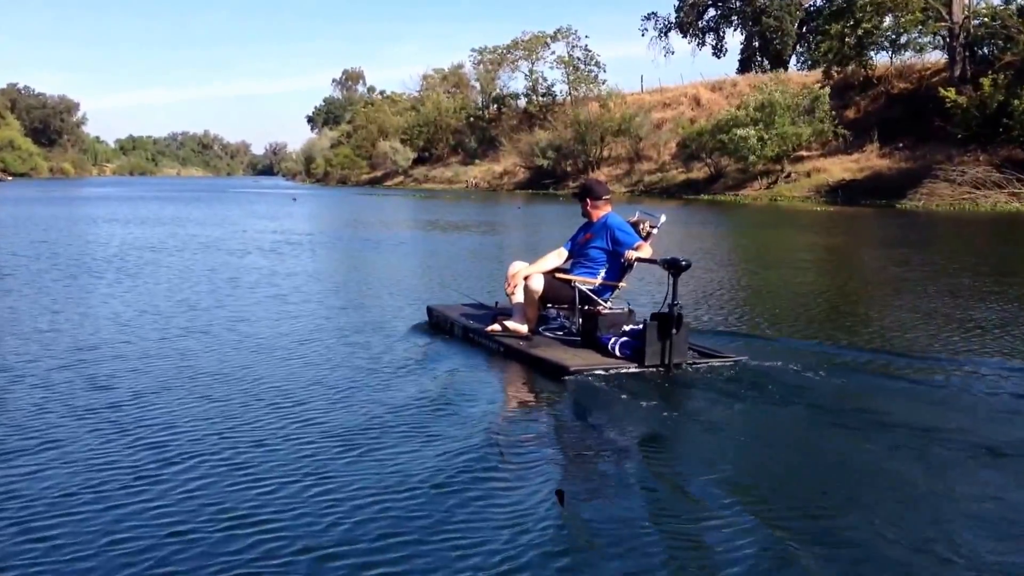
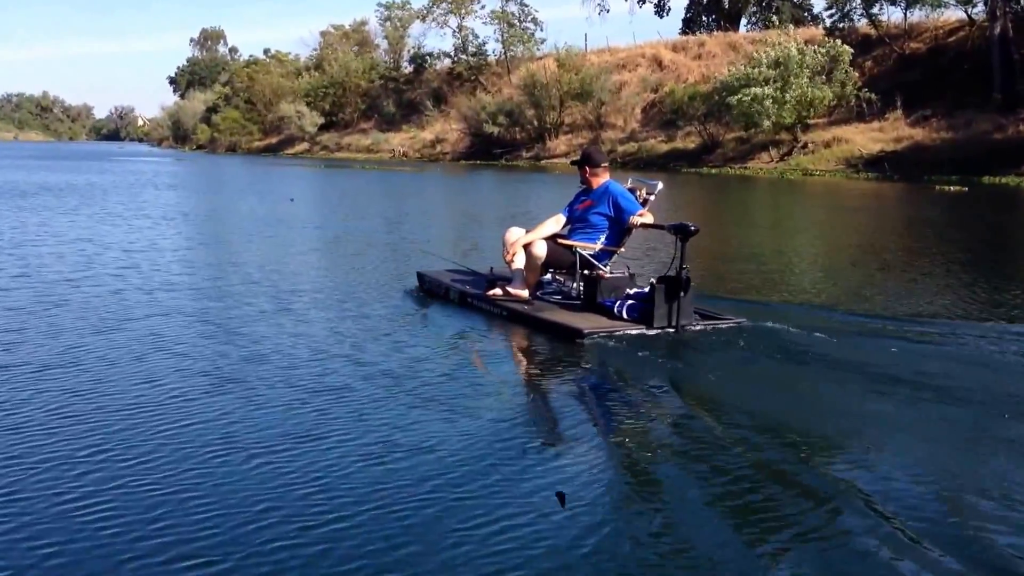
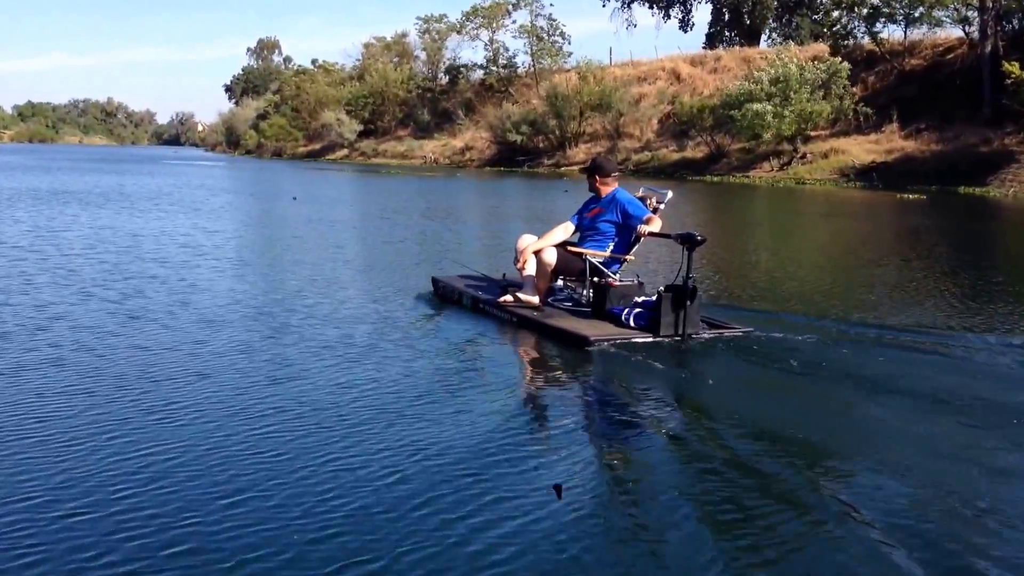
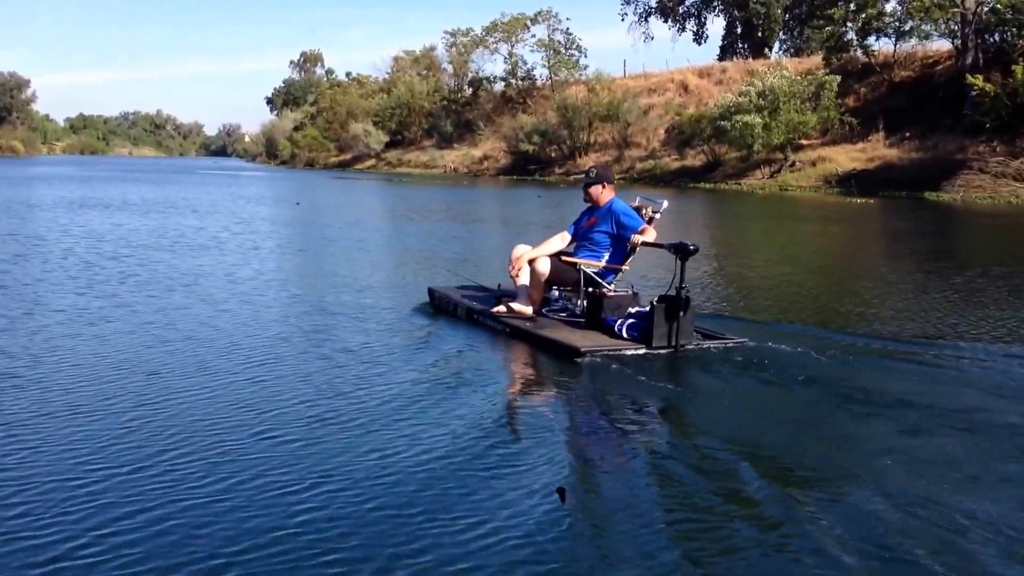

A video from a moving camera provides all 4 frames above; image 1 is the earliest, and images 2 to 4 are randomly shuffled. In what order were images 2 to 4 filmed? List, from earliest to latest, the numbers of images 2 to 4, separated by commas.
4, 3, 2
